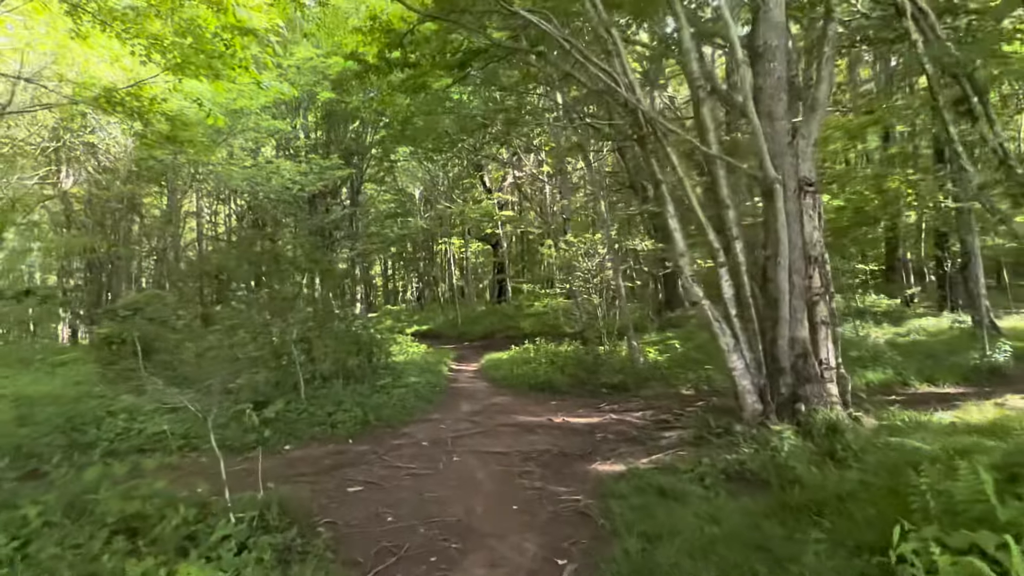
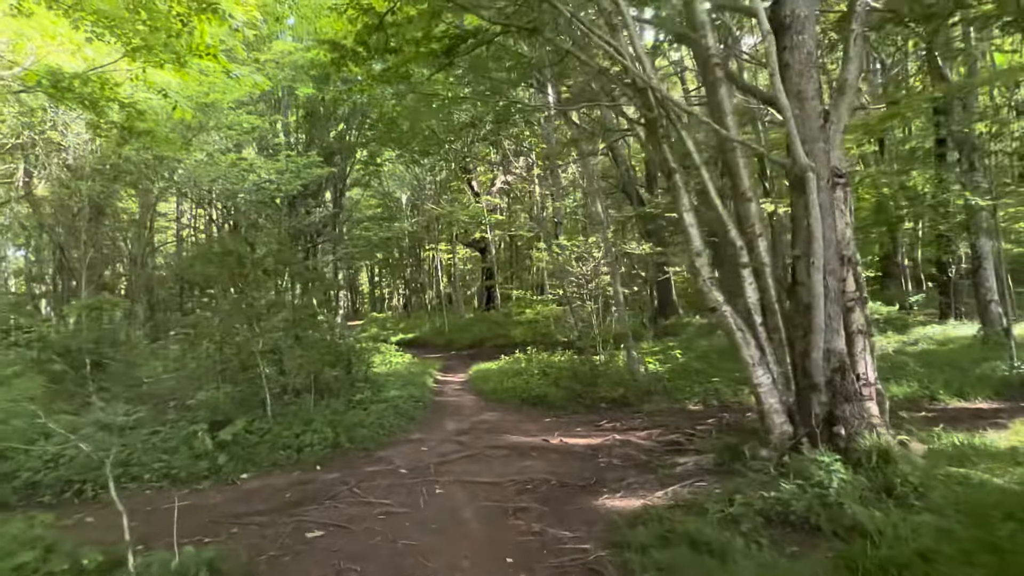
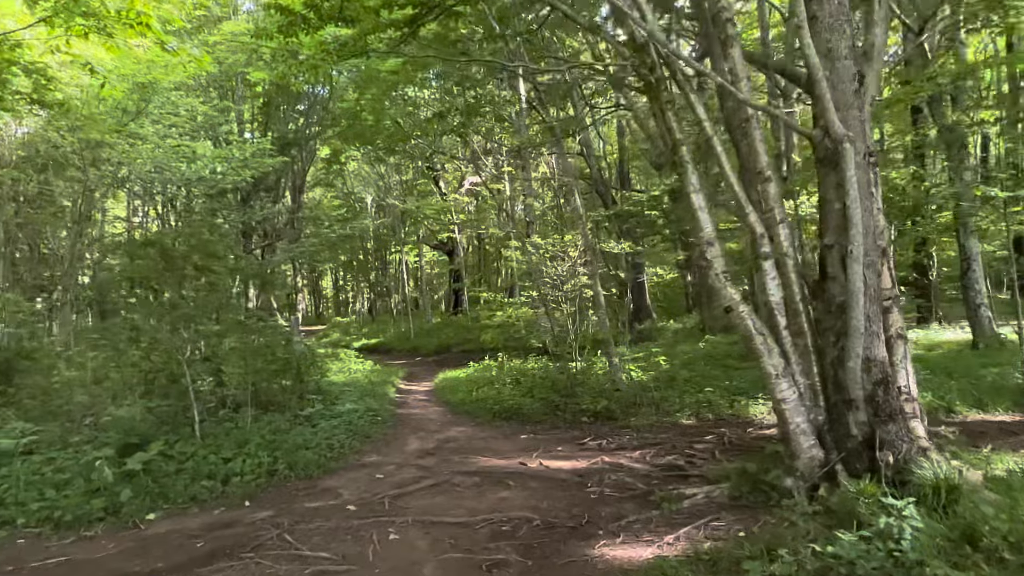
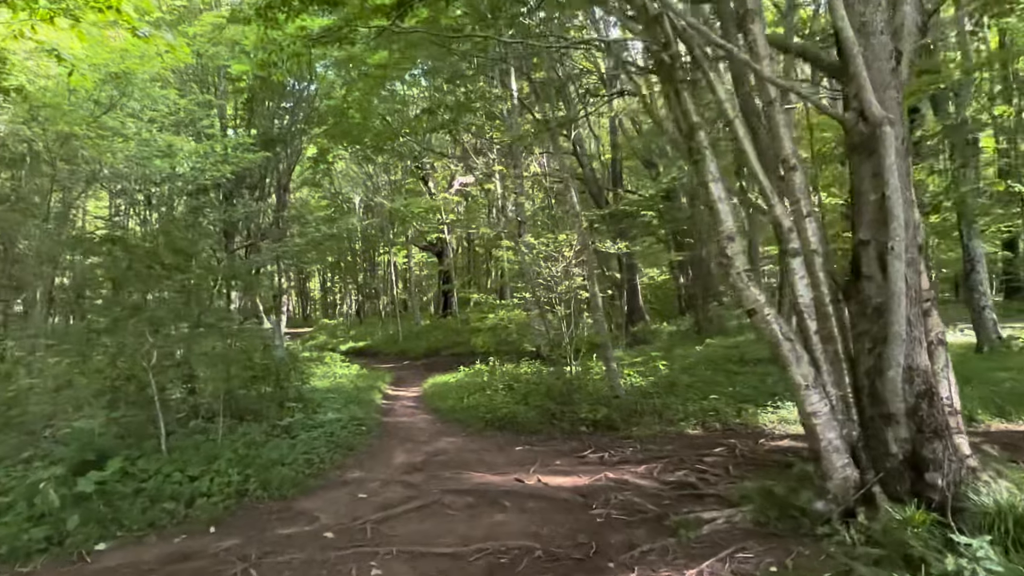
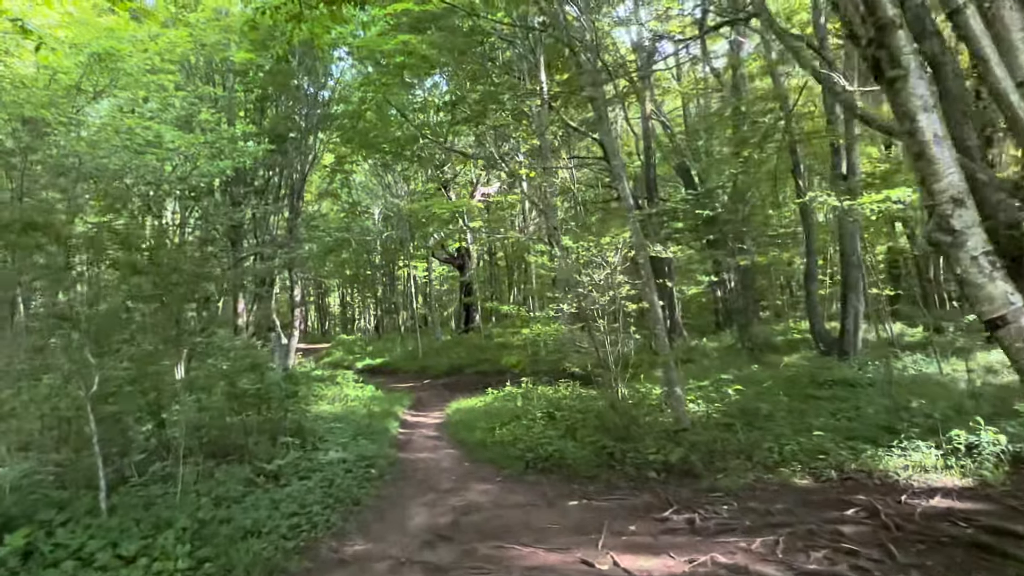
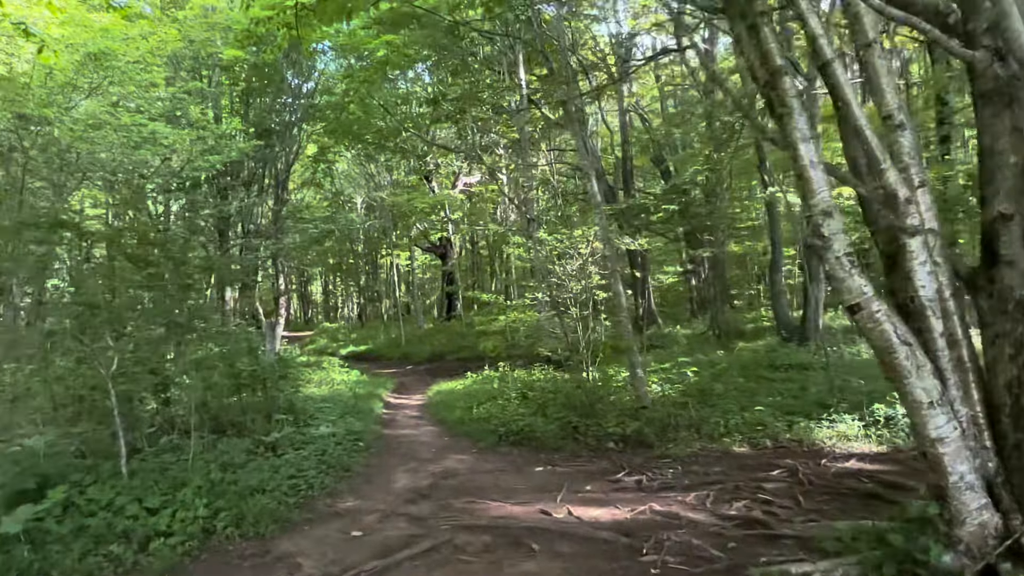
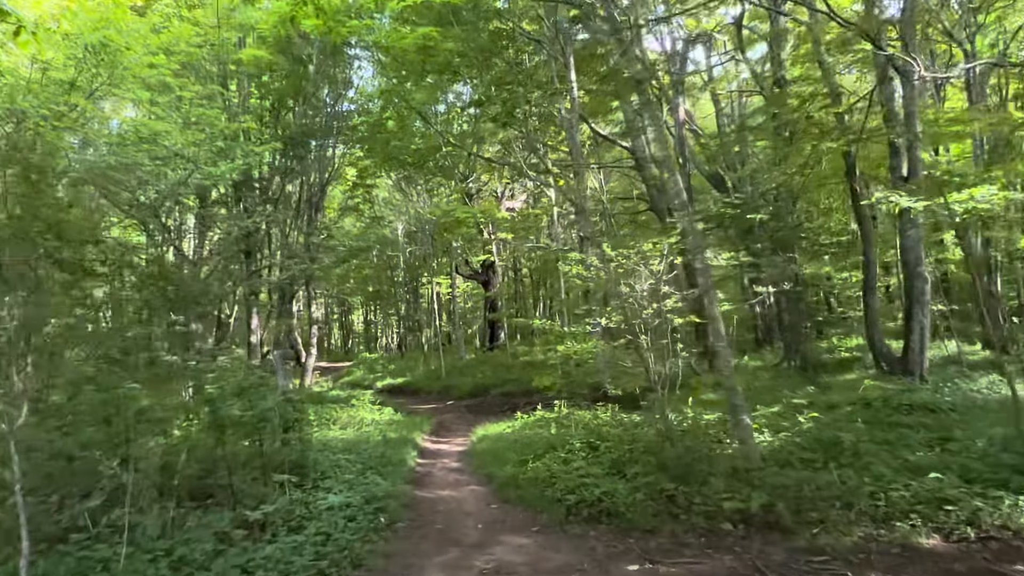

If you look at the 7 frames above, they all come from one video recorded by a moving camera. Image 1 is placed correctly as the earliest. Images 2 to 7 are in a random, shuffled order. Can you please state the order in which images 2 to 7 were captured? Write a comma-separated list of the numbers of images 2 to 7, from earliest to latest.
2, 3, 4, 6, 5, 7
